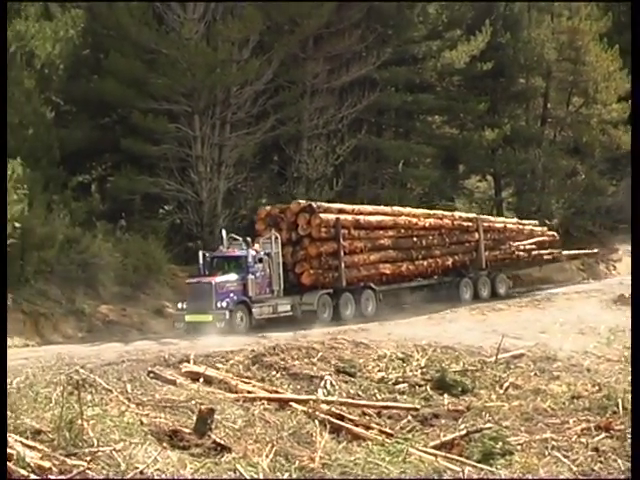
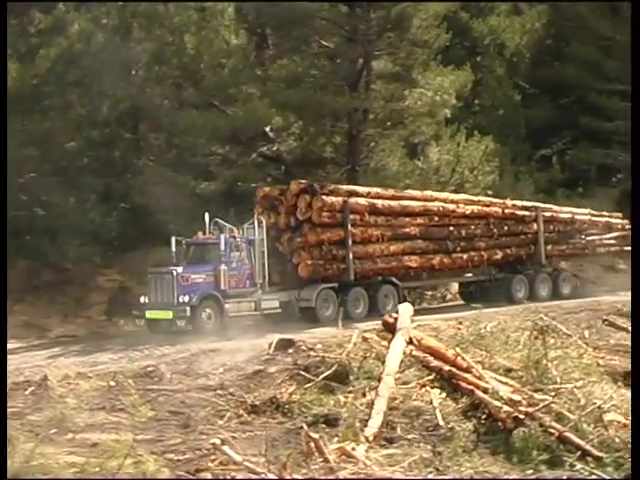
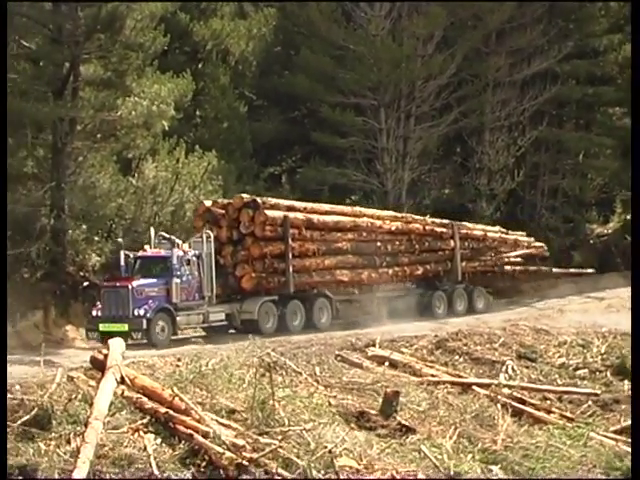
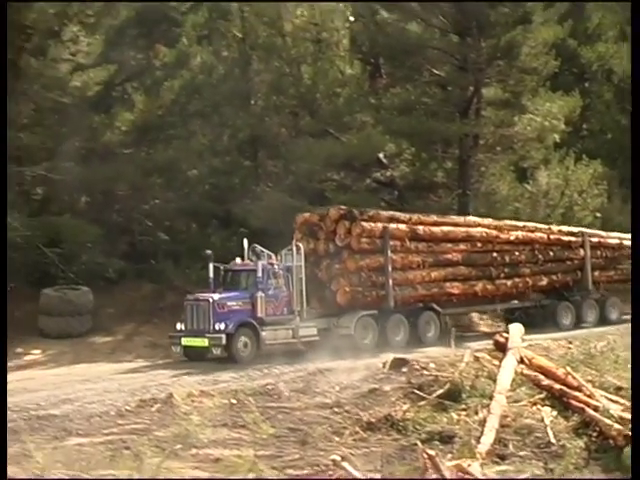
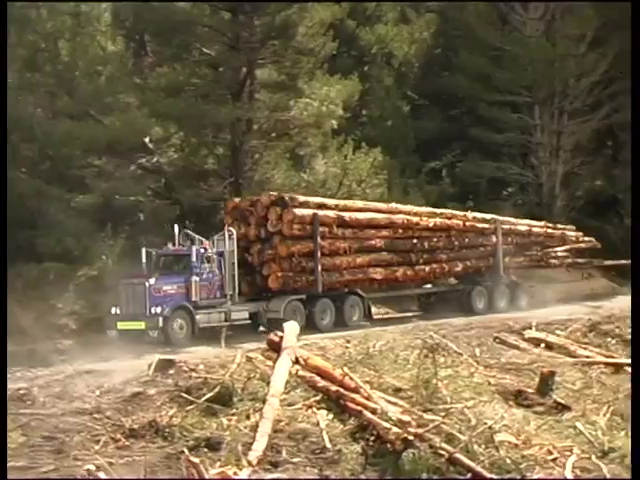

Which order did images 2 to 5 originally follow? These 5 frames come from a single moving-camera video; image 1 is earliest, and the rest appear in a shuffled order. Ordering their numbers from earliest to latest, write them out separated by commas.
3, 5, 2, 4
